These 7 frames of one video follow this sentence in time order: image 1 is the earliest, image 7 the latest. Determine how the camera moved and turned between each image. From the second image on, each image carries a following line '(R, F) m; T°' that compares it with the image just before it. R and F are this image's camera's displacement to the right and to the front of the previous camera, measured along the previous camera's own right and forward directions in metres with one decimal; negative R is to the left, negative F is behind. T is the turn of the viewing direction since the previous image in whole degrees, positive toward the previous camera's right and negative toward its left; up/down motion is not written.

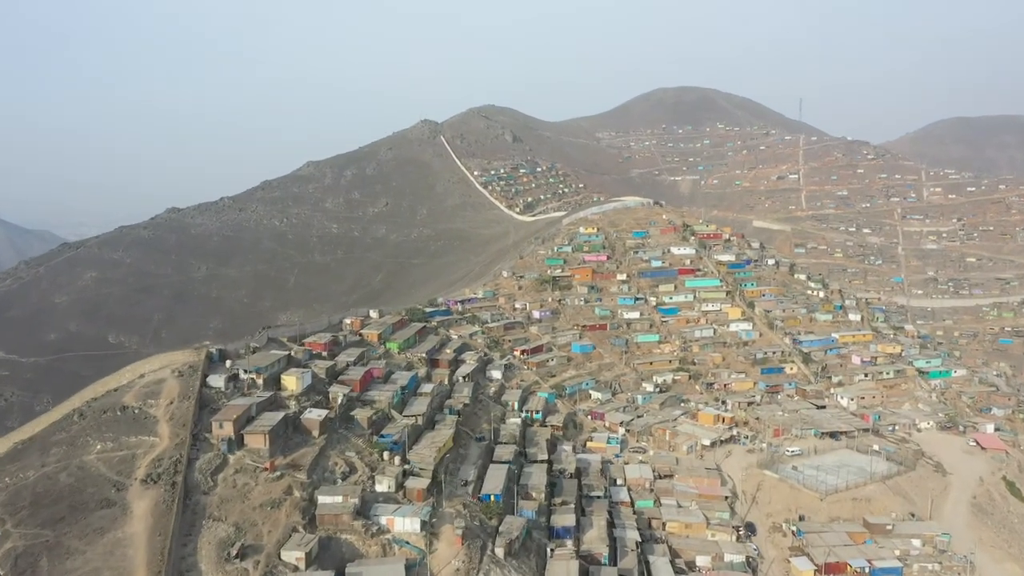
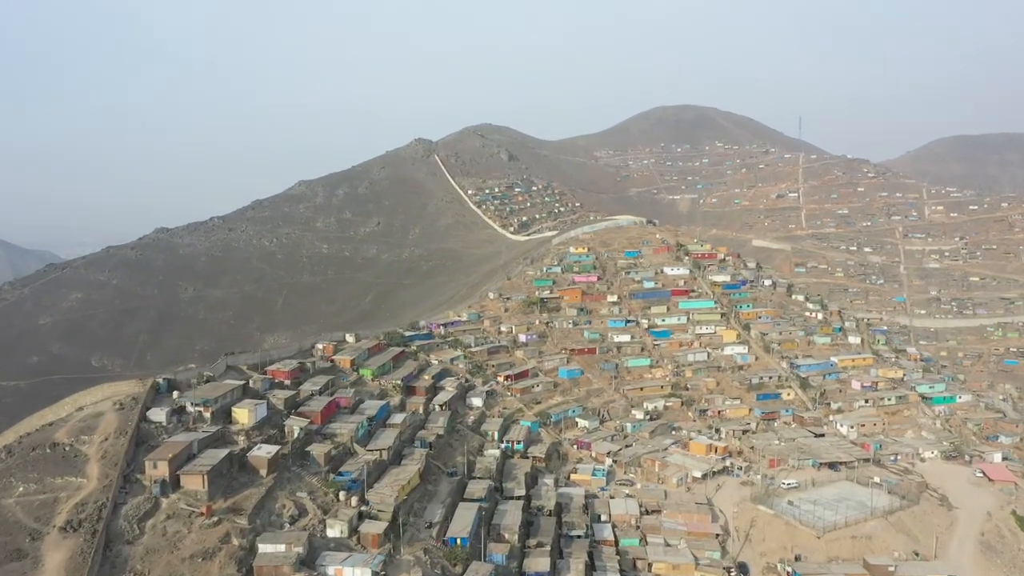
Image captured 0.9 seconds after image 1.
(+1.0, +1.5) m; 0°
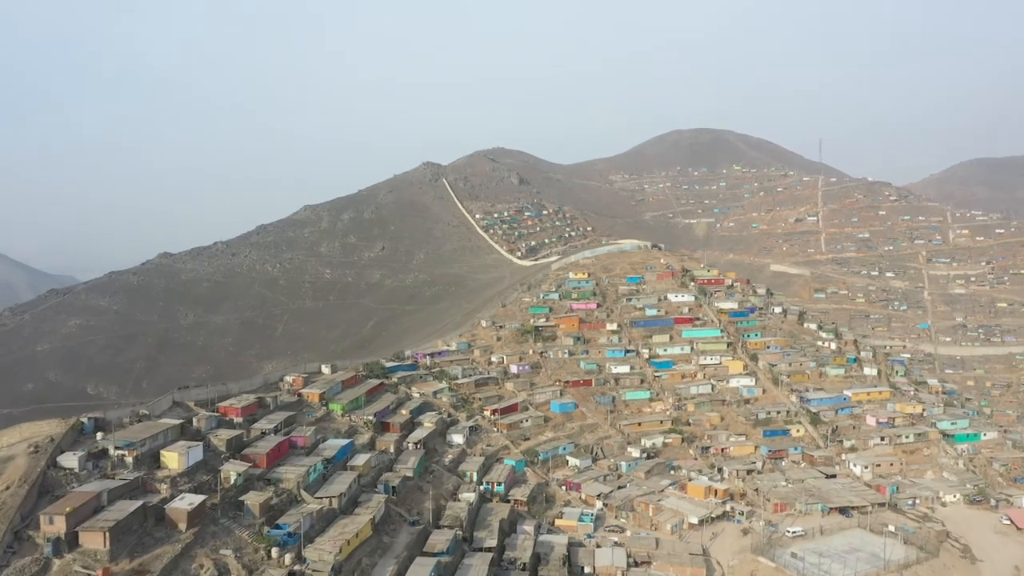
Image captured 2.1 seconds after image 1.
(+1.6, +2.0) m; -2°
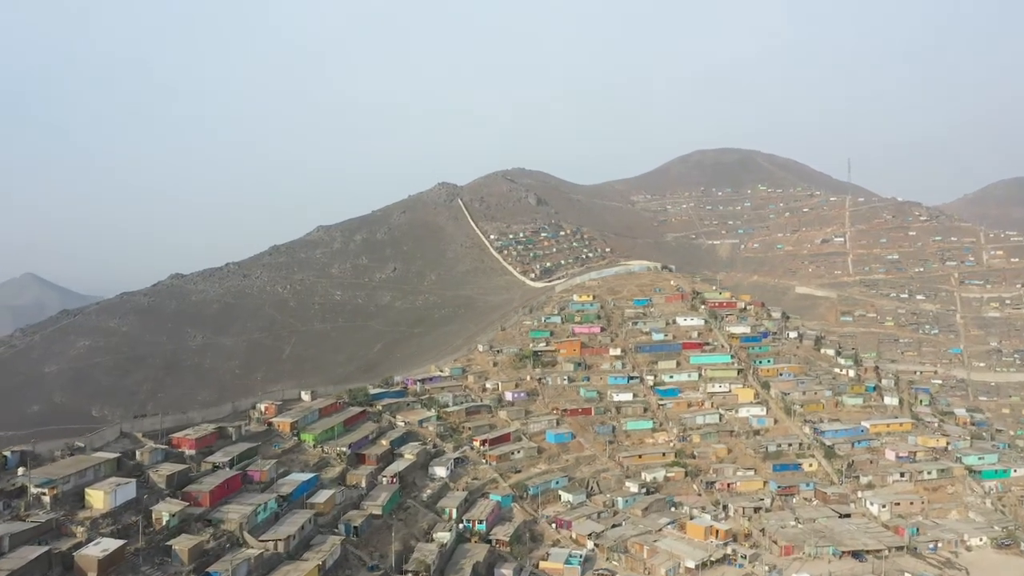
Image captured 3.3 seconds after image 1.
(+1.7, +1.7) m; -2°
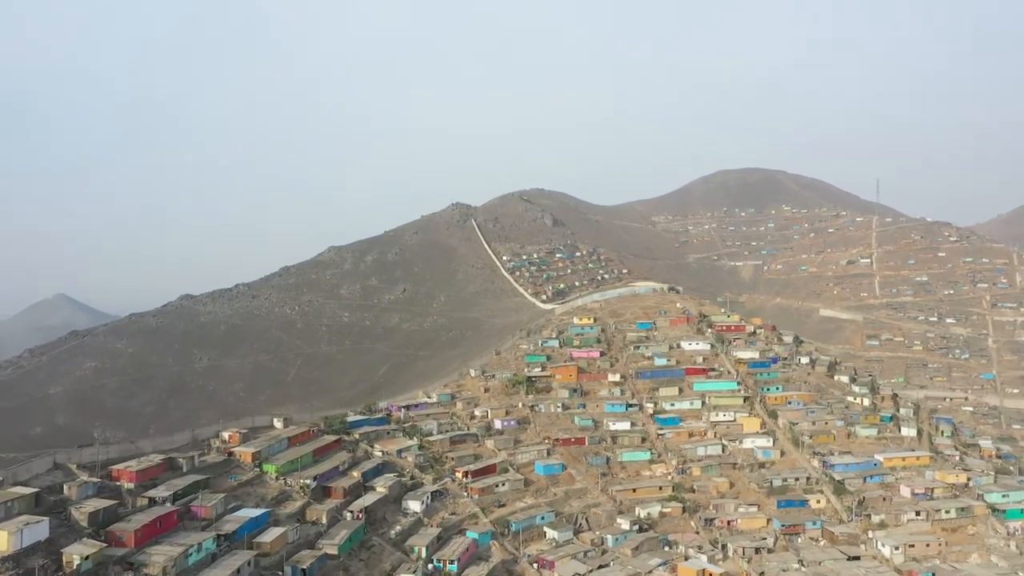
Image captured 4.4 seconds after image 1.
(+1.8, +1.6) m; -2°
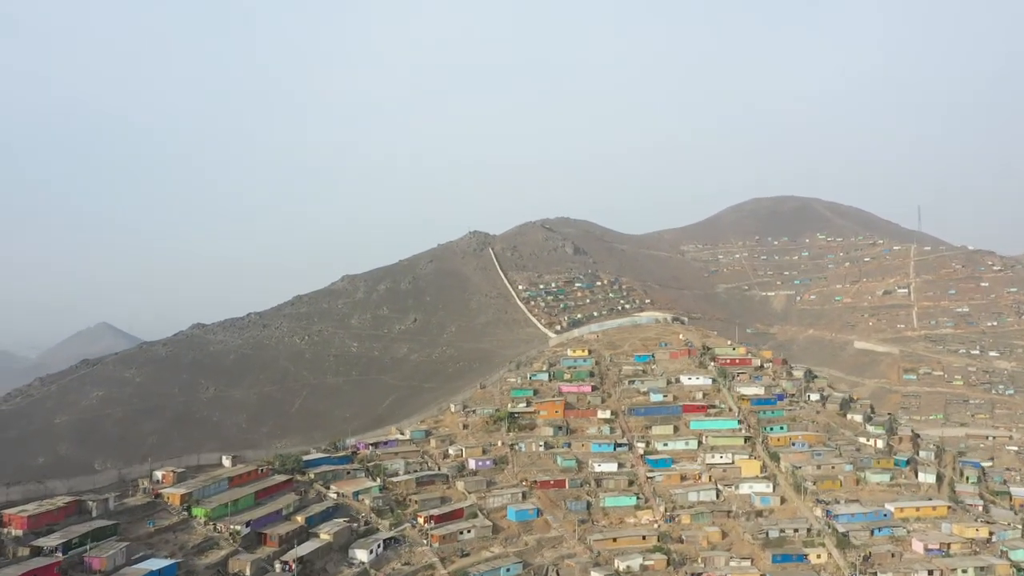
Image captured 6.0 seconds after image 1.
(+2.9, +2.2) m; -3°
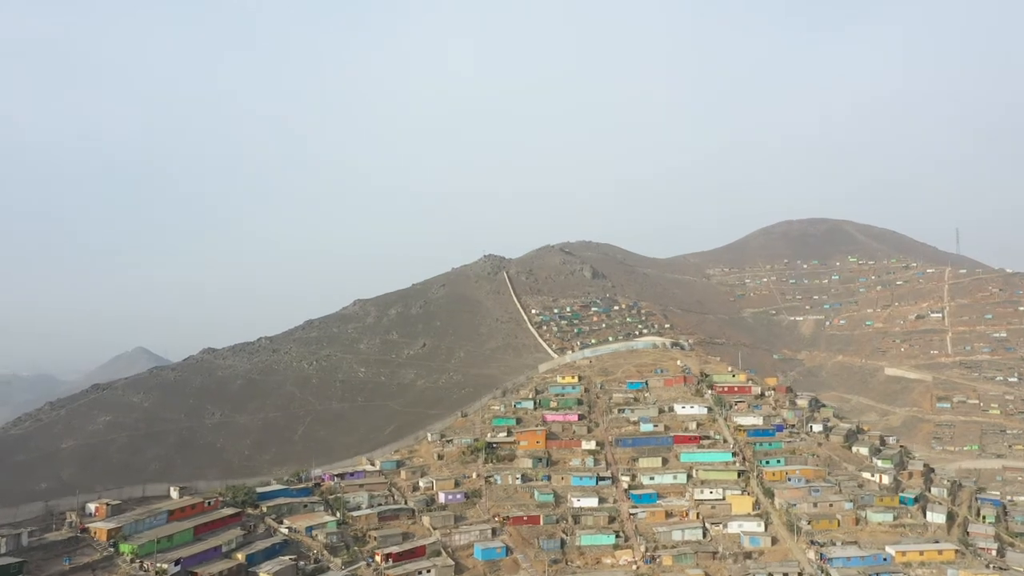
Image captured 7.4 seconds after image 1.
(+2.7, +1.6) m; -3°
